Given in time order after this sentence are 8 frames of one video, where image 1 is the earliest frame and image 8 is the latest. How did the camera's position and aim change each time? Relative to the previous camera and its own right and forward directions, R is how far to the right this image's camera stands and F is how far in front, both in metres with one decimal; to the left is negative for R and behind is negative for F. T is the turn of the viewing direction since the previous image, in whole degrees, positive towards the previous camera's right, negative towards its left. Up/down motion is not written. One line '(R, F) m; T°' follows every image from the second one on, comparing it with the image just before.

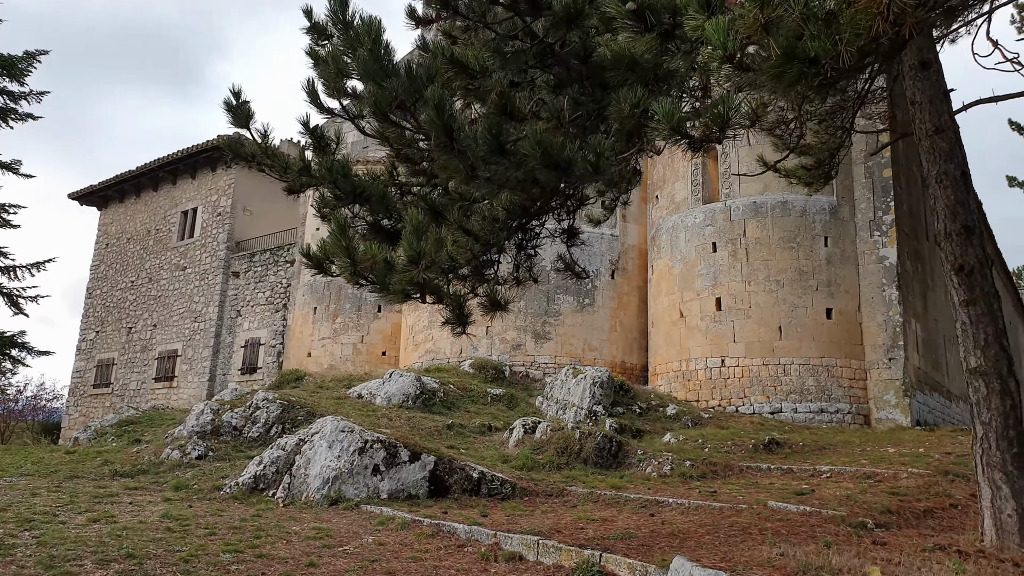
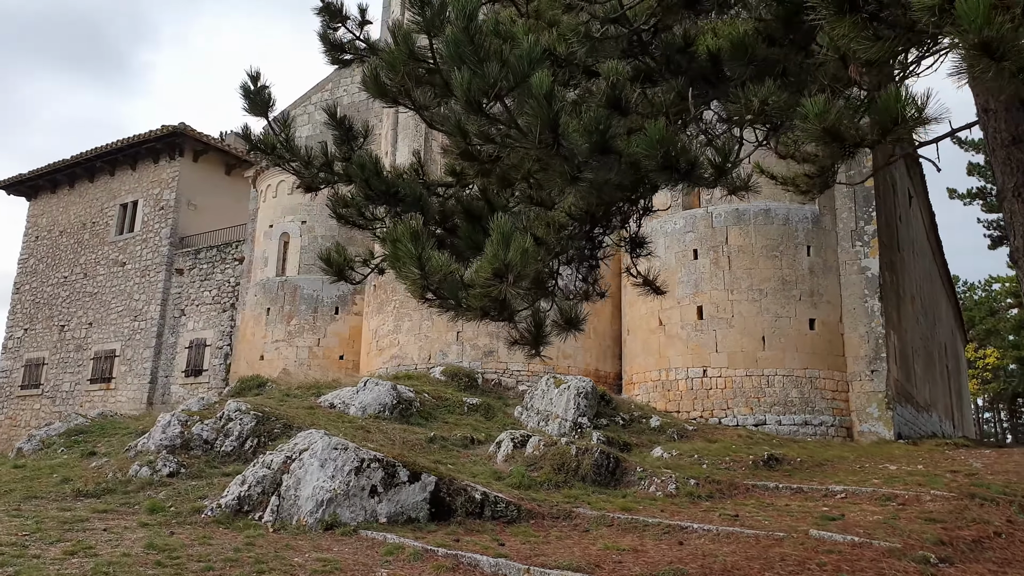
(-0.7, +0.5) m; +4°
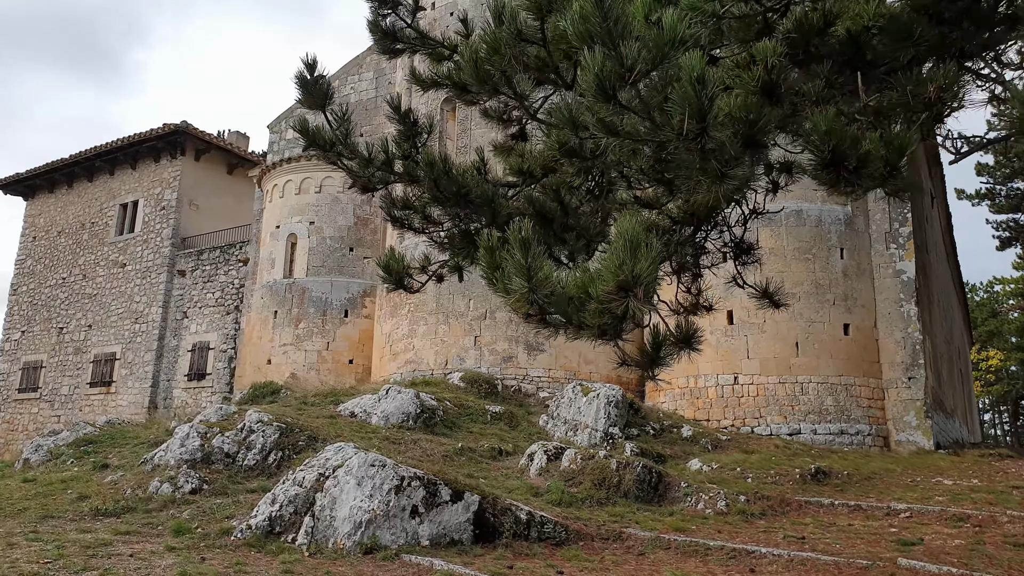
(-0.5, +0.5) m; 0°
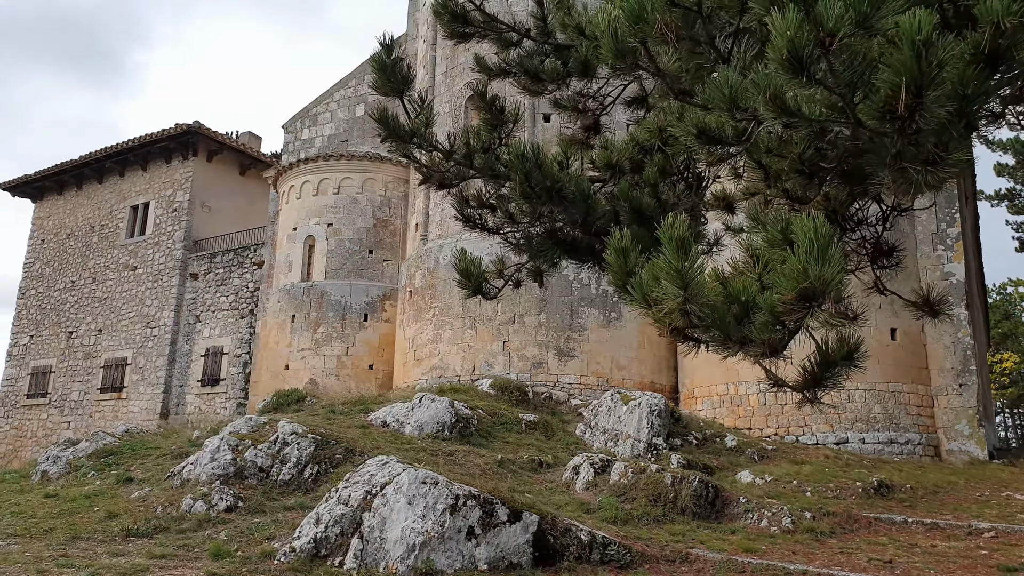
(-0.5, +0.5) m; 0°
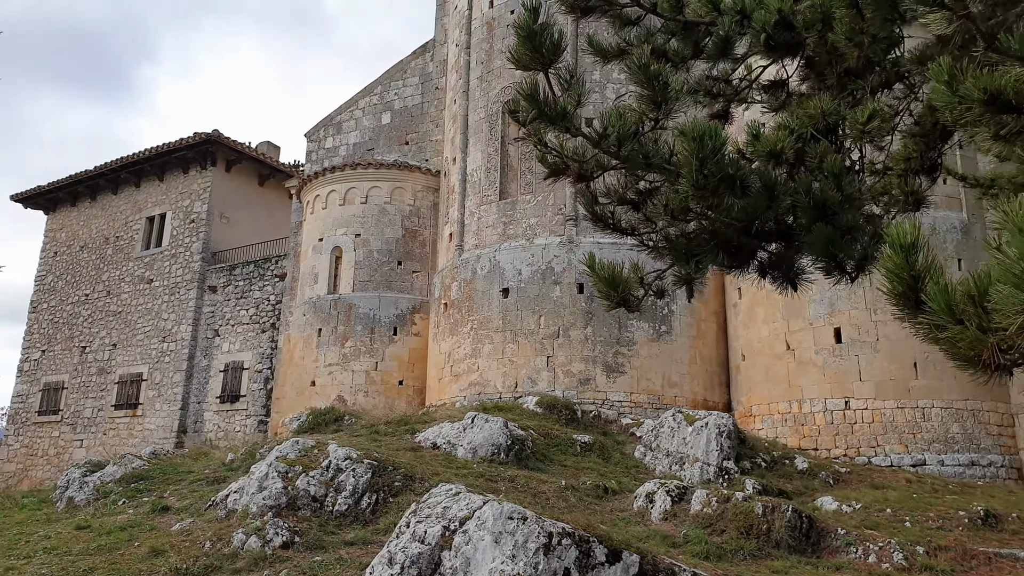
(-0.7, +0.7) m; 0°
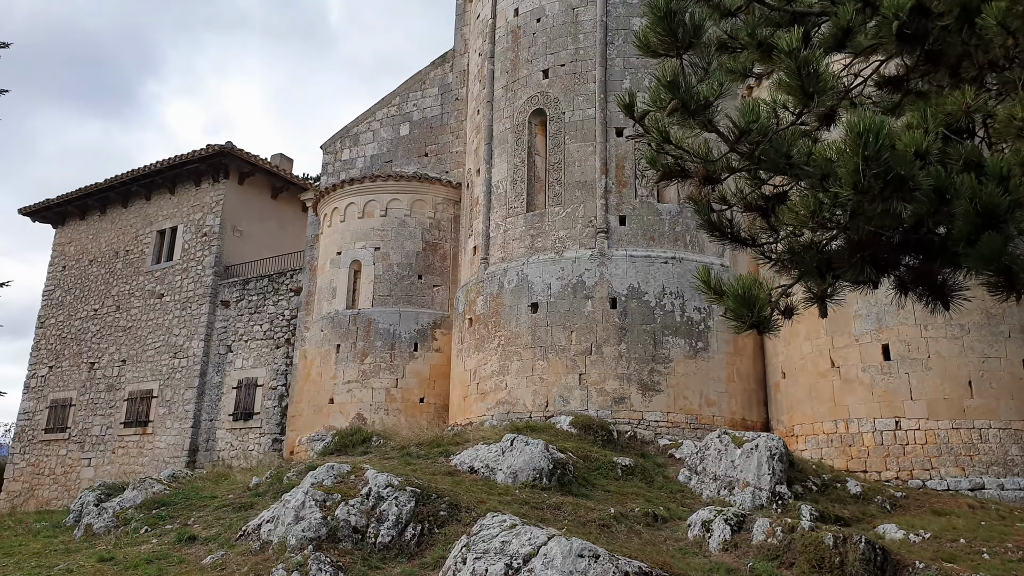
(-0.5, +0.5) m; 0°
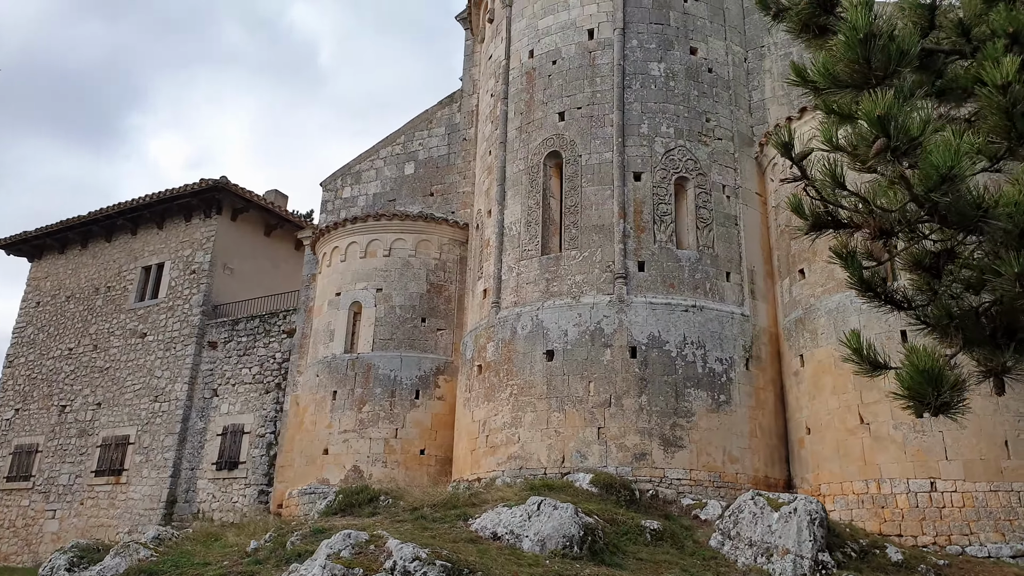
(-0.6, +0.5) m; +2°
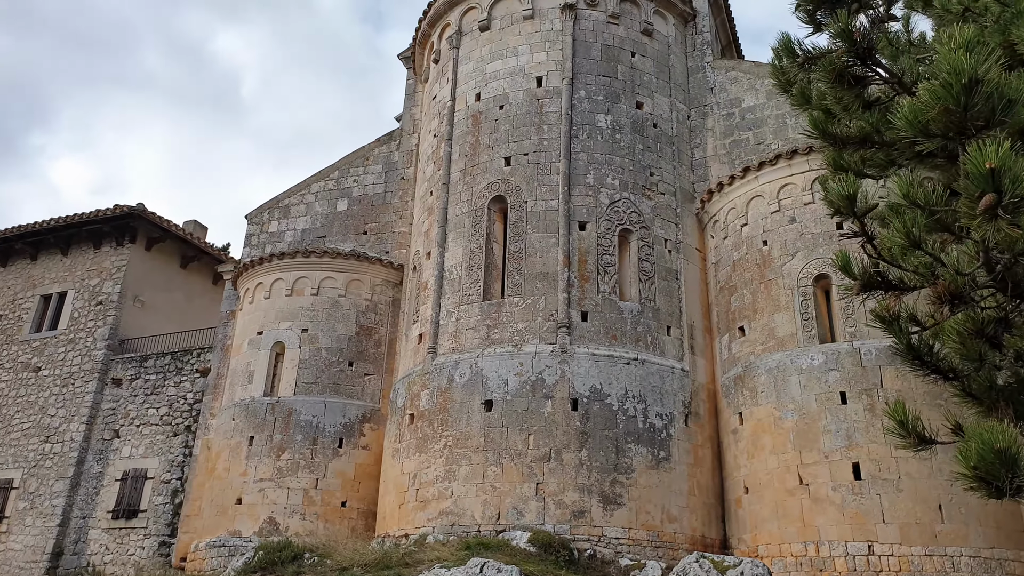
(-0.4, +0.4) m; +6°
